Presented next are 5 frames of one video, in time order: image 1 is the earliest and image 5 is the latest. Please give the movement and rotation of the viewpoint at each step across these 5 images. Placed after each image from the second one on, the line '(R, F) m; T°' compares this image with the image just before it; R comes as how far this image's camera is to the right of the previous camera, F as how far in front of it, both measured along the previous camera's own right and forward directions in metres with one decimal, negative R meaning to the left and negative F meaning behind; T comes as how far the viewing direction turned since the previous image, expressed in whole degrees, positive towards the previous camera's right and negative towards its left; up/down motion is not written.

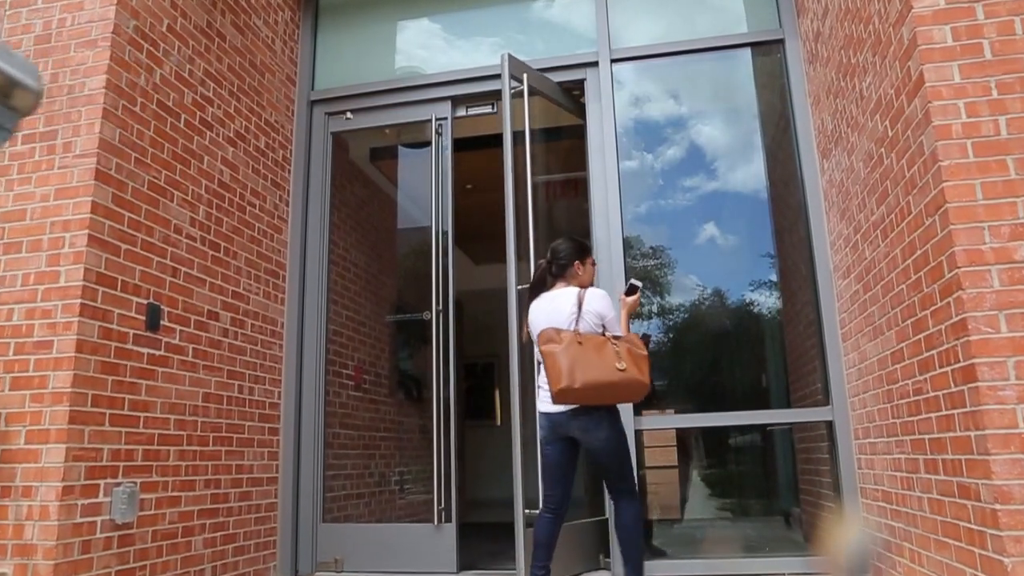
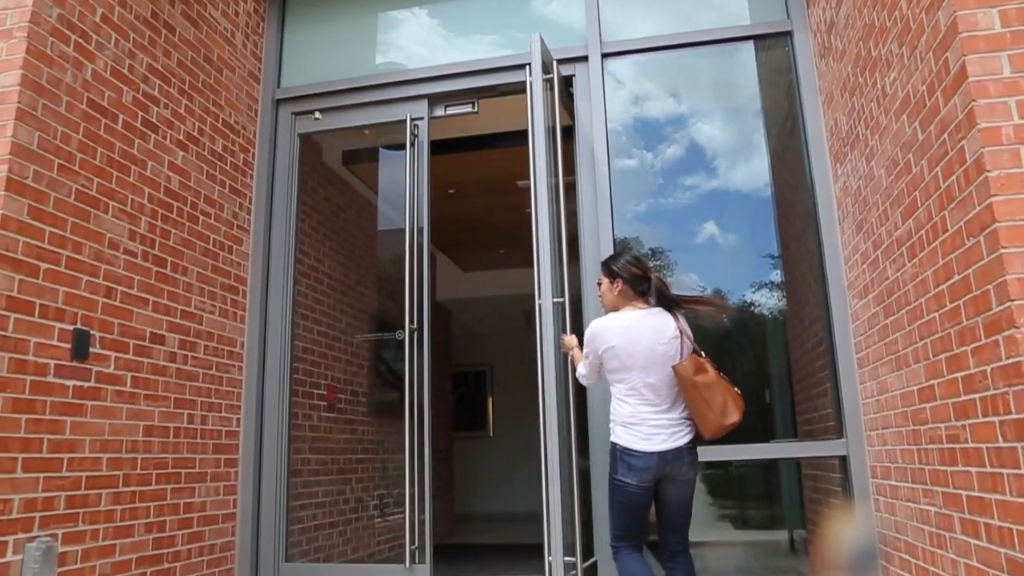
(+0.1, +0.3) m; 0°
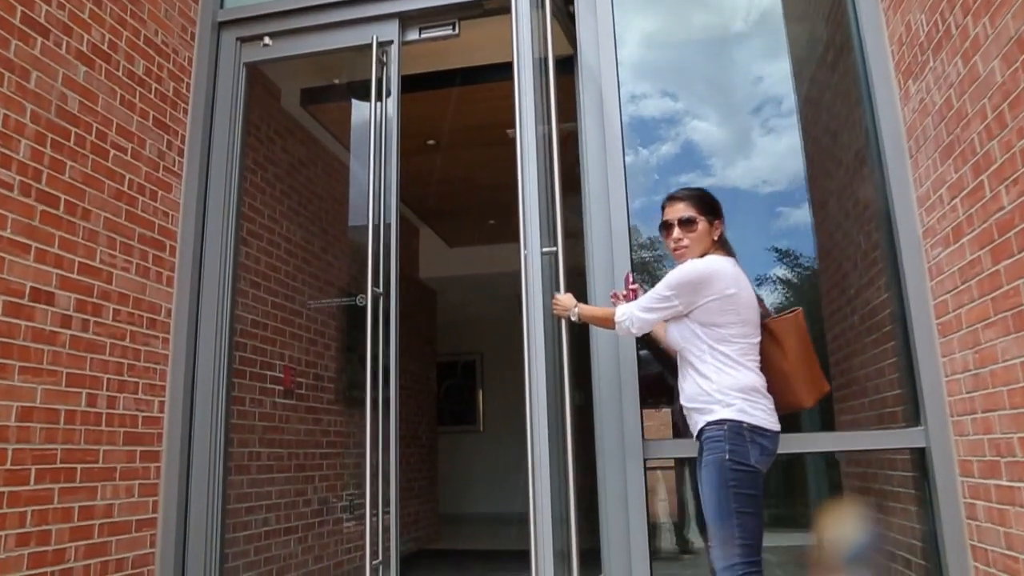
(0.0, +0.6) m; 0°
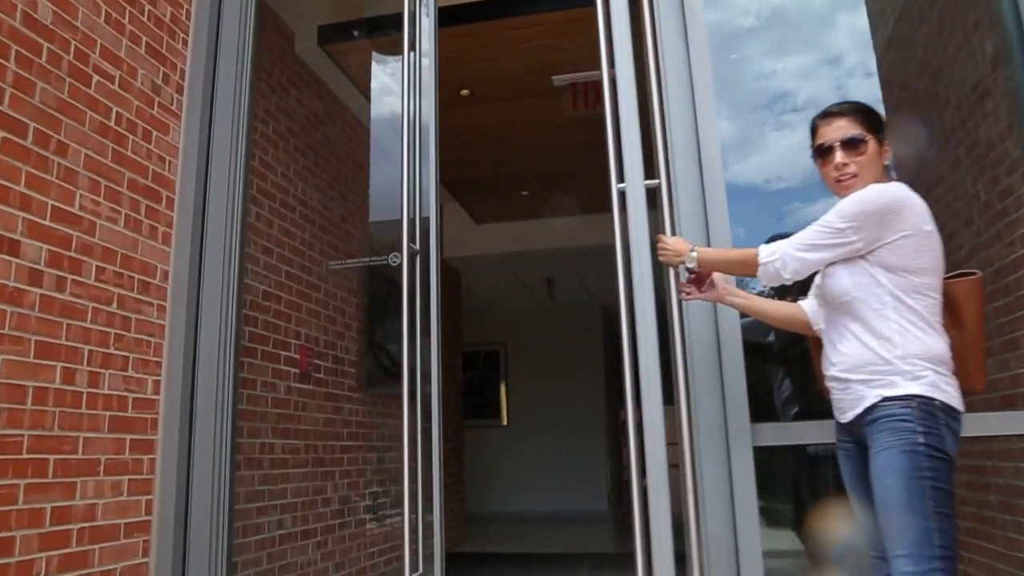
(-0.1, +0.5) m; -1°
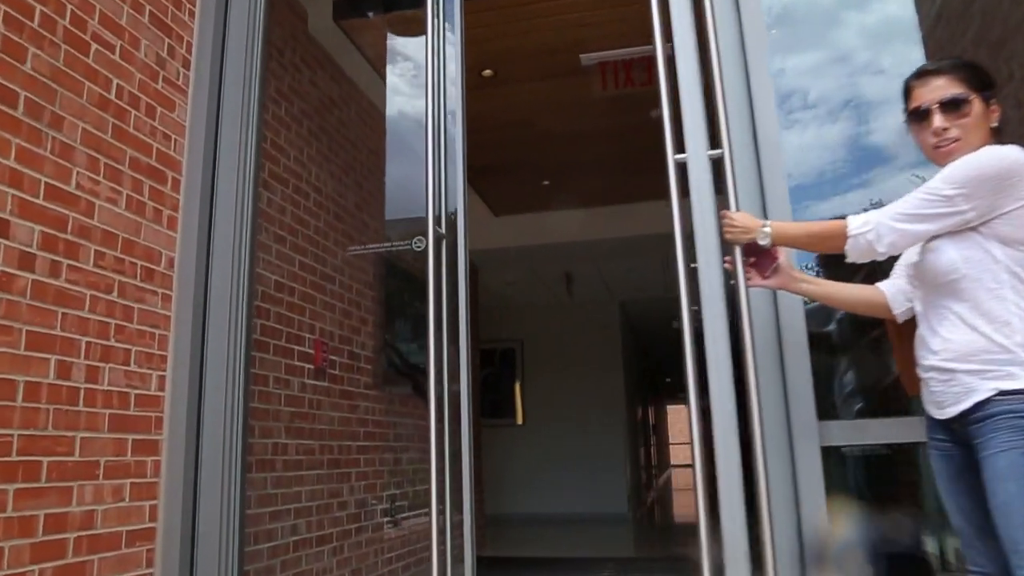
(-0.1, +0.2) m; -1°
